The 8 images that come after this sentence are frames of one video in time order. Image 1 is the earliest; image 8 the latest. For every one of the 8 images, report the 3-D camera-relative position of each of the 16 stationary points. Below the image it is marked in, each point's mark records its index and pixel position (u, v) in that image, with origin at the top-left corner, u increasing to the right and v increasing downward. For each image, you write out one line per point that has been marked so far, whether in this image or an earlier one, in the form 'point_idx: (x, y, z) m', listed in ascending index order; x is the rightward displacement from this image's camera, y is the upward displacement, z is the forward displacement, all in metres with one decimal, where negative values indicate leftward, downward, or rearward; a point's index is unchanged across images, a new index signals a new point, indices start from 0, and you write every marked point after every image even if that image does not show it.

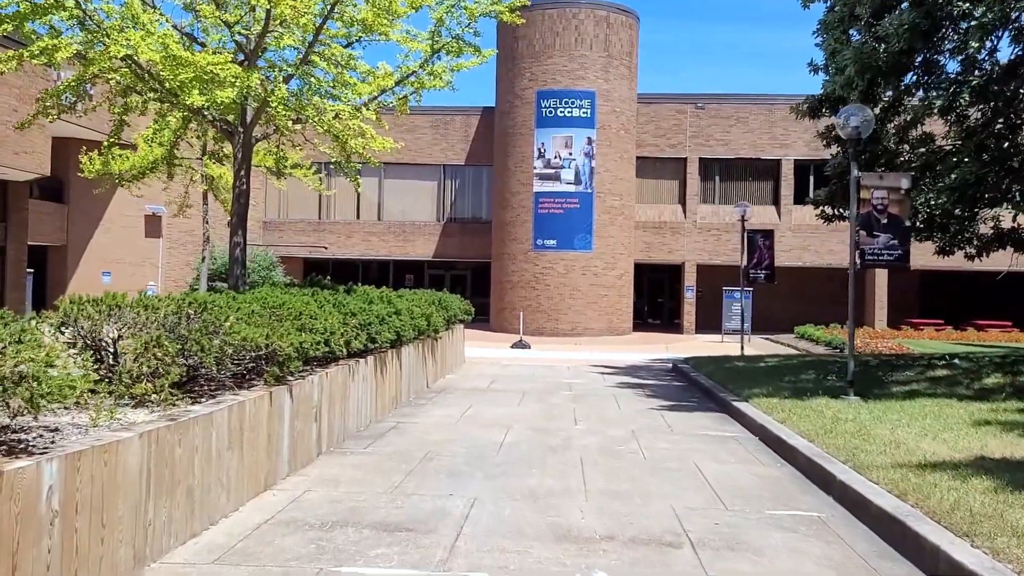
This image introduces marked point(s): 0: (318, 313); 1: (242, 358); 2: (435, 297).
0: (-1.8, -0.2, +8.5) m
1: (-2.1, -0.5, +6.9) m
2: (-1.4, -0.2, +16.1) m
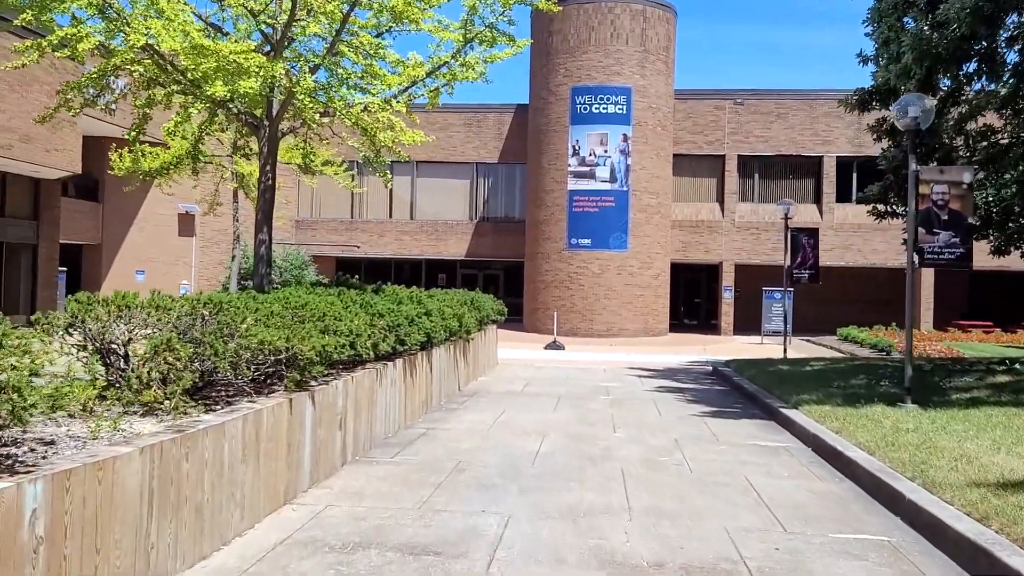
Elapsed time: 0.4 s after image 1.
0: (-1.5, -0.2, +8.0) m
1: (-1.8, -0.5, +6.5) m
2: (-0.8, -0.2, +15.6) m
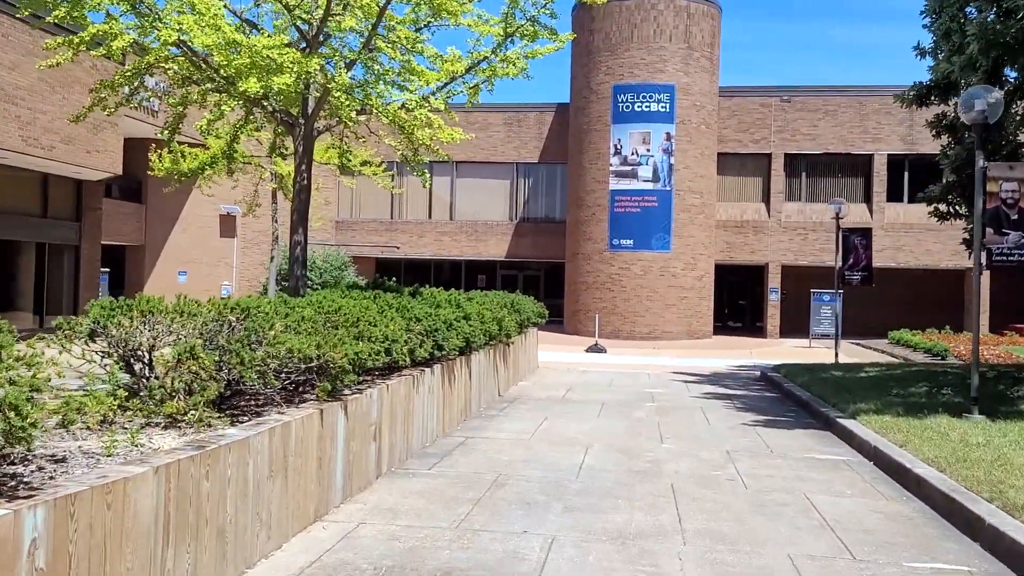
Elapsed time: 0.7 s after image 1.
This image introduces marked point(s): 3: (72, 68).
0: (-1.1, -0.3, +7.7) m
1: (-1.5, -0.6, +6.1) m
2: (0.0, -0.2, +15.2) m
3: (-8.7, +4.3, +17.6) m
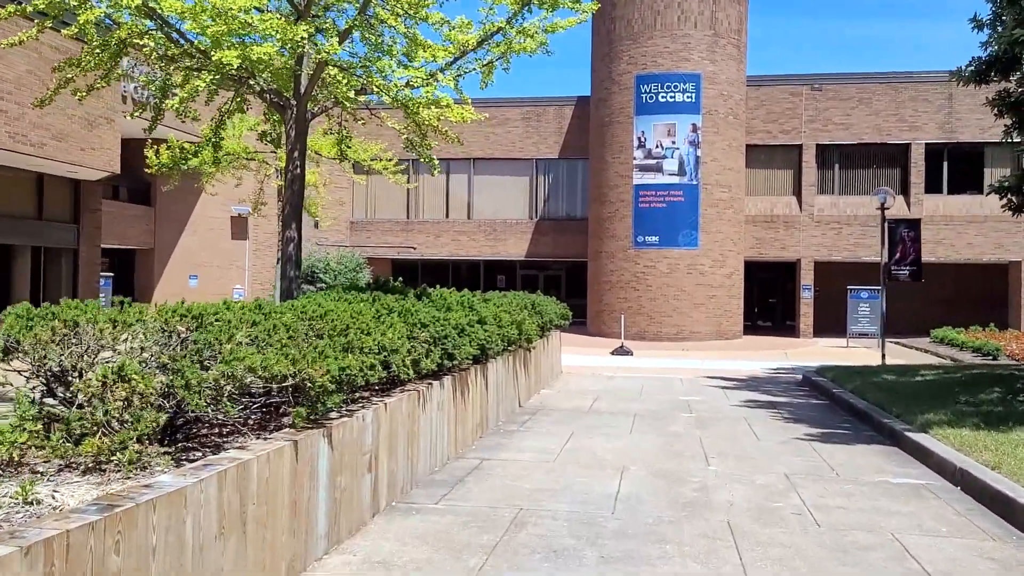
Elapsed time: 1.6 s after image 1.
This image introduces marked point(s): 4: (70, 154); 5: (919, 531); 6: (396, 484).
0: (-1.0, -0.3, +6.5) m
1: (-1.4, -0.6, +4.9) m
2: (+0.3, -0.2, +14.0) m
3: (-8.4, +4.2, +16.6) m
4: (-8.5, +2.6, +17.2) m
5: (+2.8, -1.6, +6.0) m
6: (-0.9, -1.4, +6.6) m
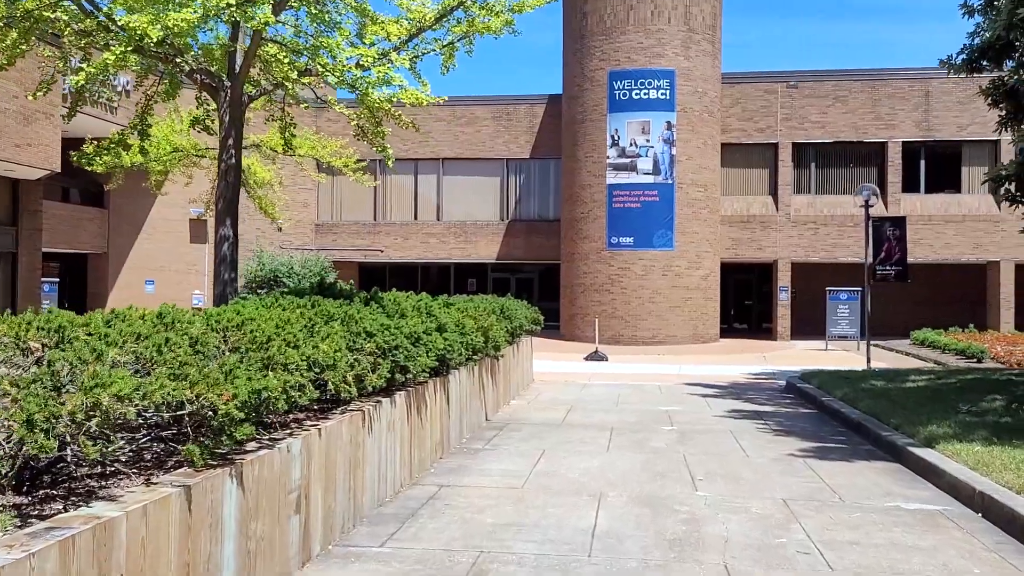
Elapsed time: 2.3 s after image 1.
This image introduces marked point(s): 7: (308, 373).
0: (-1.3, -0.3, +5.4) m
1: (-1.6, -0.6, +3.9) m
2: (-0.2, -0.3, +13.0) m
3: (-9.0, +4.1, +15.4) m
4: (-9.1, +2.5, +16.0) m
5: (+2.5, -1.6, +5.1) m
6: (-1.1, -1.5, +5.6) m
7: (-1.2, -0.5, +5.1) m
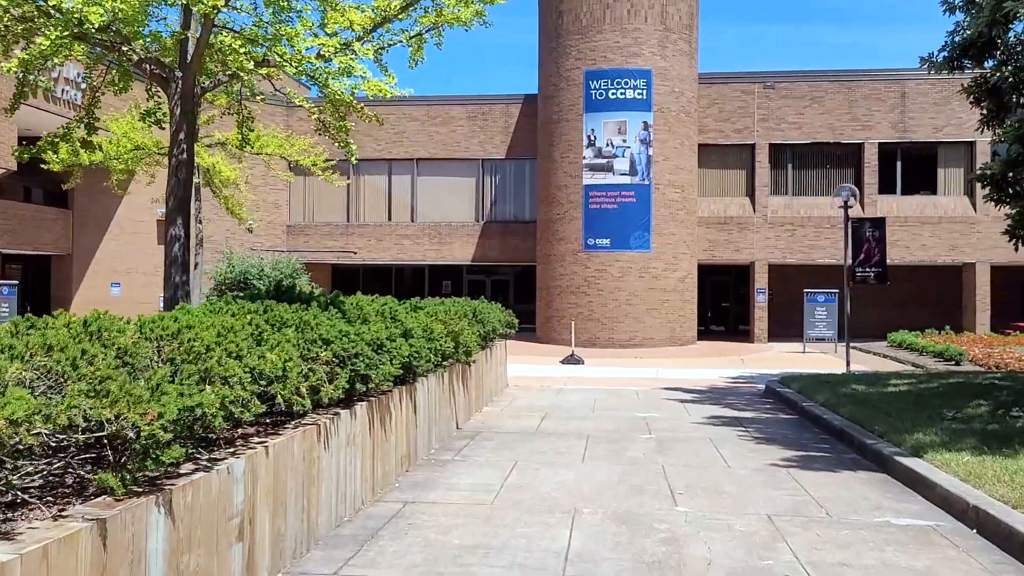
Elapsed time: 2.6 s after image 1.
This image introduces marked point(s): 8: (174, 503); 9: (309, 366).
0: (-1.4, -0.3, +5.0) m
1: (-1.8, -0.6, +3.4) m
2: (-0.6, -0.3, +12.6) m
3: (-9.4, +4.1, +14.7) m
4: (-9.6, +2.4, +15.3) m
5: (+2.3, -1.7, +4.8) m
6: (-1.3, -1.5, +5.1) m
7: (-1.3, -0.5, +4.6) m
8: (-1.5, -0.9, +3.9) m
9: (-1.3, -0.5, +5.6) m
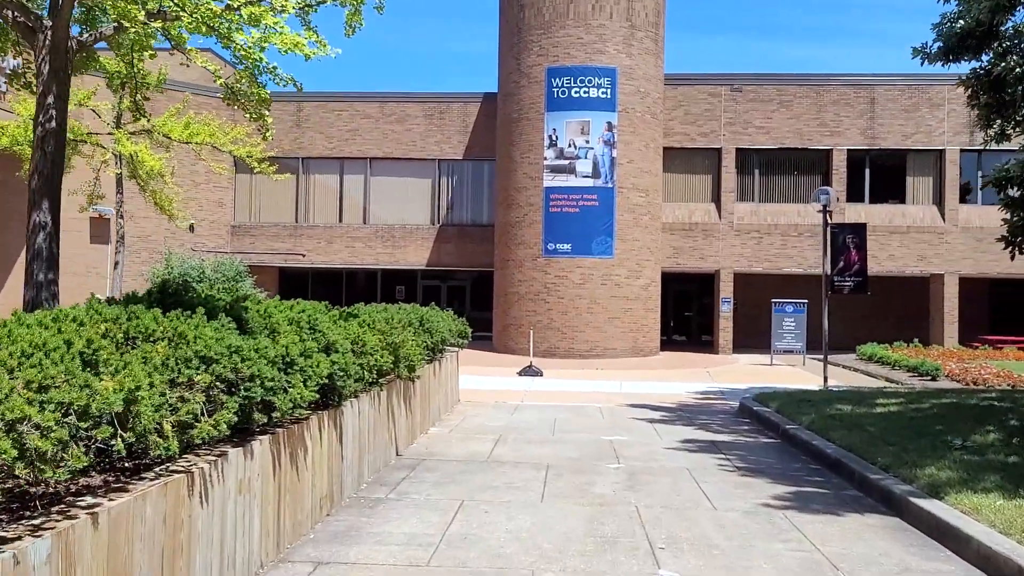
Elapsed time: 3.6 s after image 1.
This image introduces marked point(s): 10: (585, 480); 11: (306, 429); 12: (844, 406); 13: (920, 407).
0: (-1.7, -0.3, +3.5) m
1: (-2.0, -0.6, +1.9) m
2: (-1.2, -0.4, +11.1) m
3: (-10.1, +4.1, +12.9) m
4: (-10.3, +2.5, +13.5) m
5: (+2.1, -1.7, +3.5) m
6: (-1.6, -1.5, +3.7) m
7: (-1.6, -0.5, +3.2) m
8: (-1.7, -0.9, +2.4) m
9: (-1.6, -0.5, +4.2) m
10: (+0.7, -1.7, +8.2) m
11: (-1.4, -1.0, +6.1) m
12: (+4.6, -1.6, +12.2) m
13: (+5.3, -1.5, +11.6) m
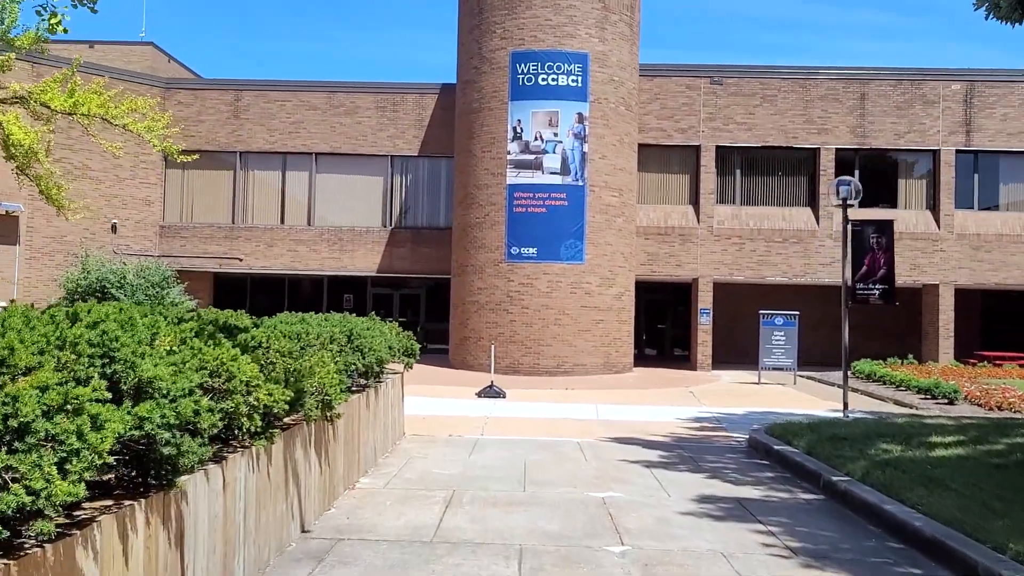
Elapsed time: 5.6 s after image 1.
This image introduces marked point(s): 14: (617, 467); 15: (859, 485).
0: (-1.7, -0.3, +0.6) m
1: (-1.9, -0.5, -0.9) m
2: (-1.6, -0.4, +8.3) m
3: (-10.5, +4.1, +9.7) m
4: (-10.8, +2.4, +10.3) m
5: (+2.0, -1.7, +0.7) m
6: (-1.6, -1.4, +0.8) m
7: (-1.6, -0.4, +0.3) m
8: (-1.7, -0.8, -0.5) m
9: (-1.6, -0.4, +1.3) m
10: (+0.4, -1.8, +5.4) m
11: (-1.6, -1.0, +3.2) m
12: (+4.1, -1.7, +9.6) m
13: (+4.9, -1.6, +9.1) m
14: (+1.1, -1.9, +9.6) m
15: (+3.1, -1.7, +7.9) m
